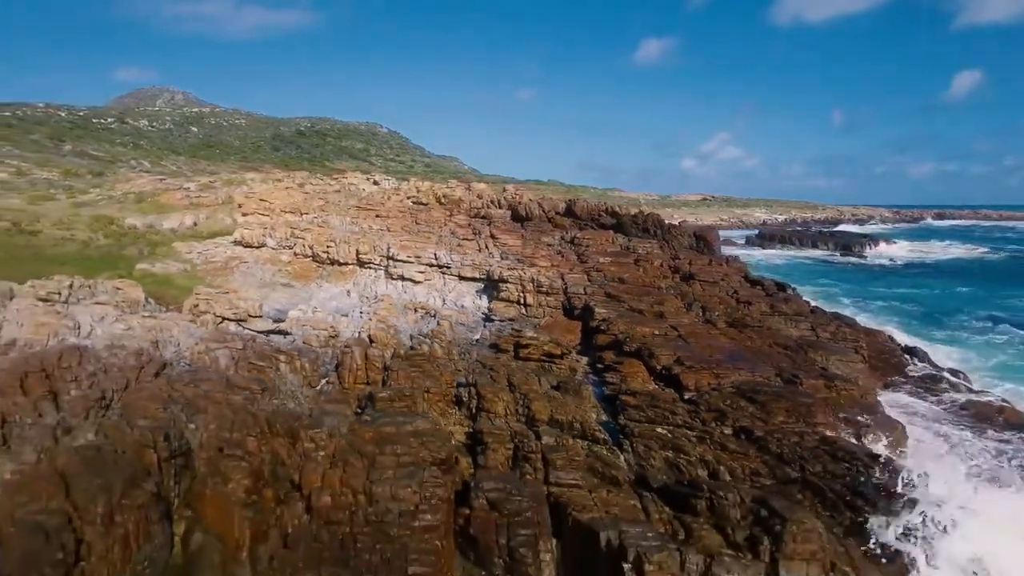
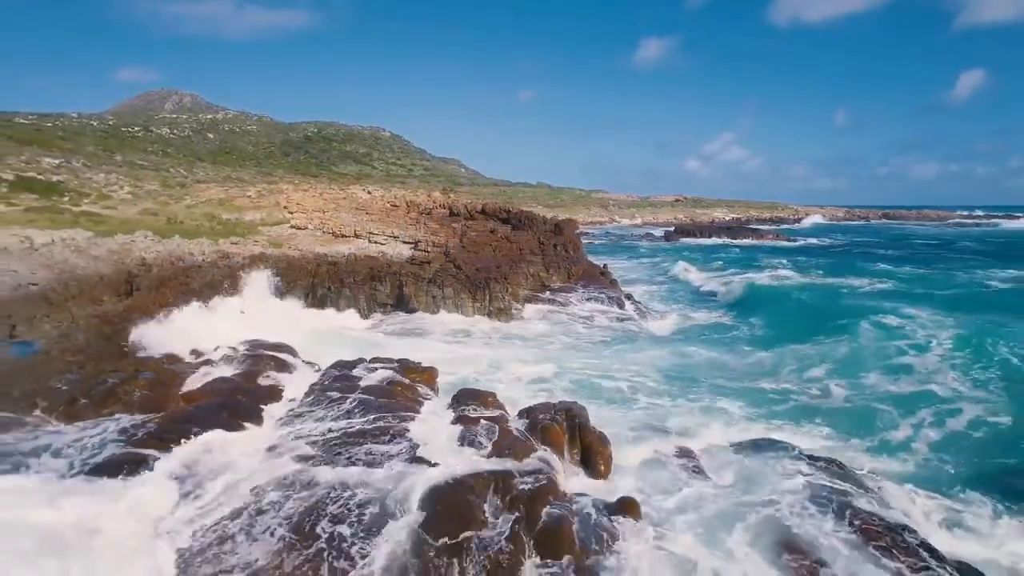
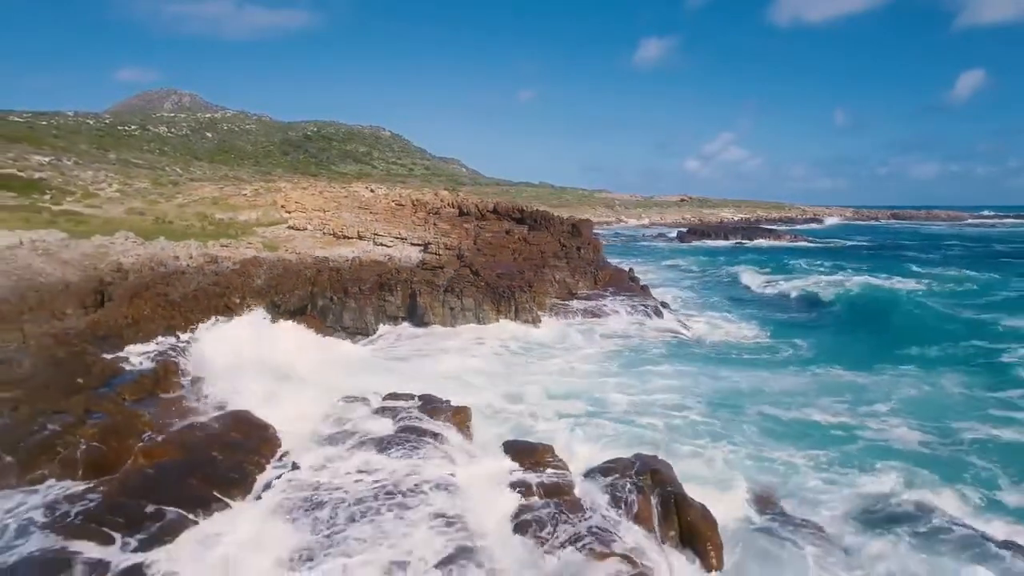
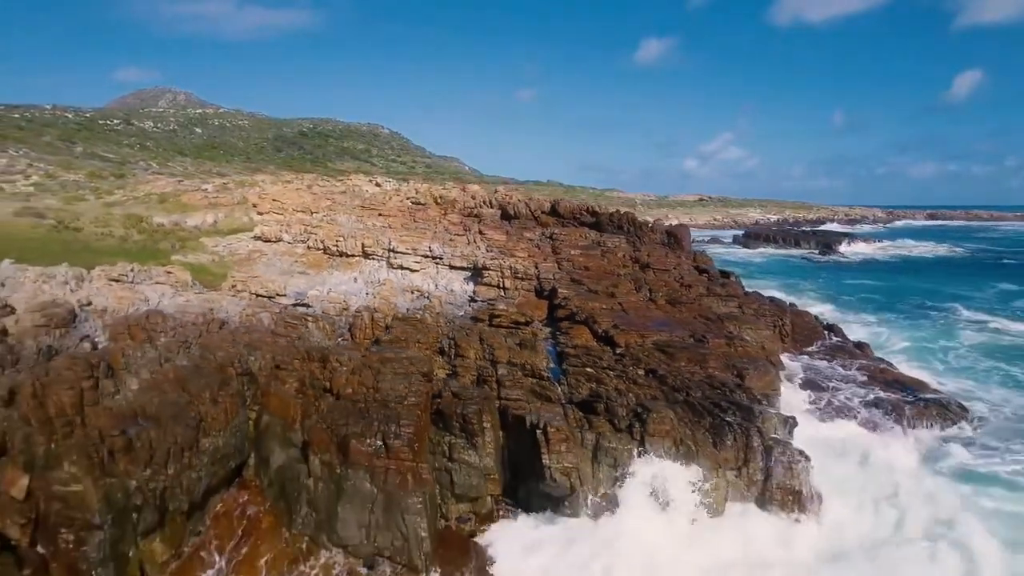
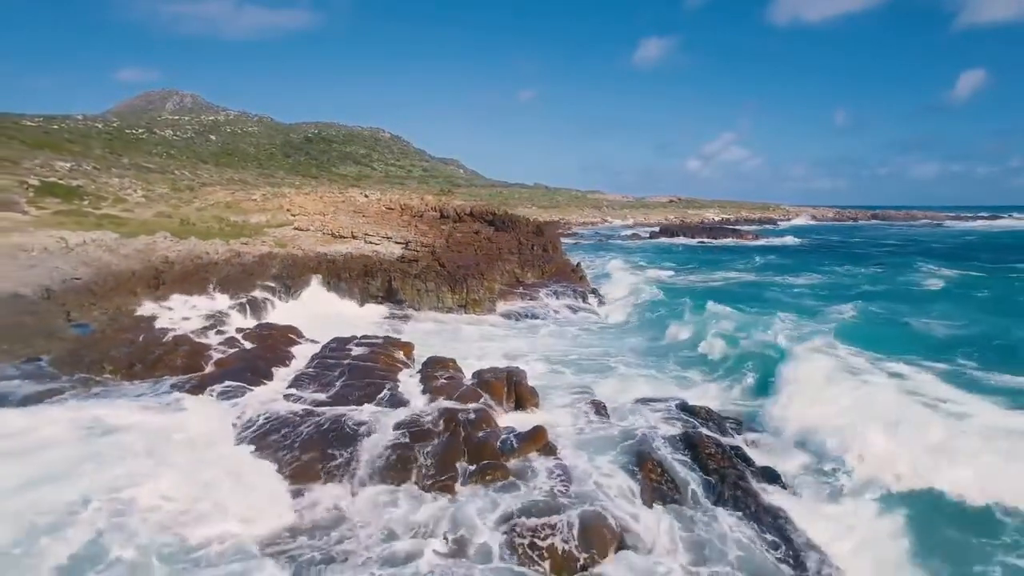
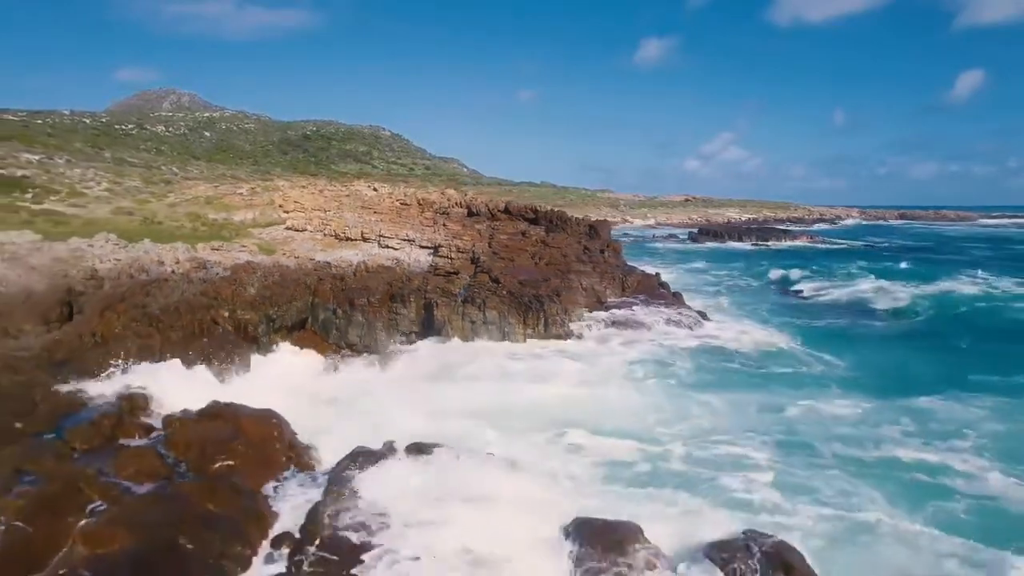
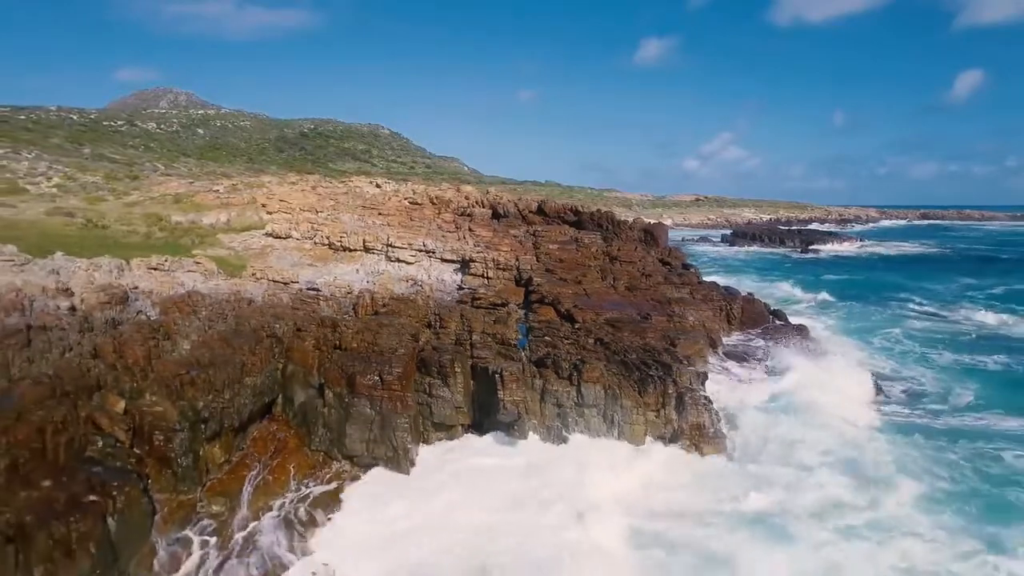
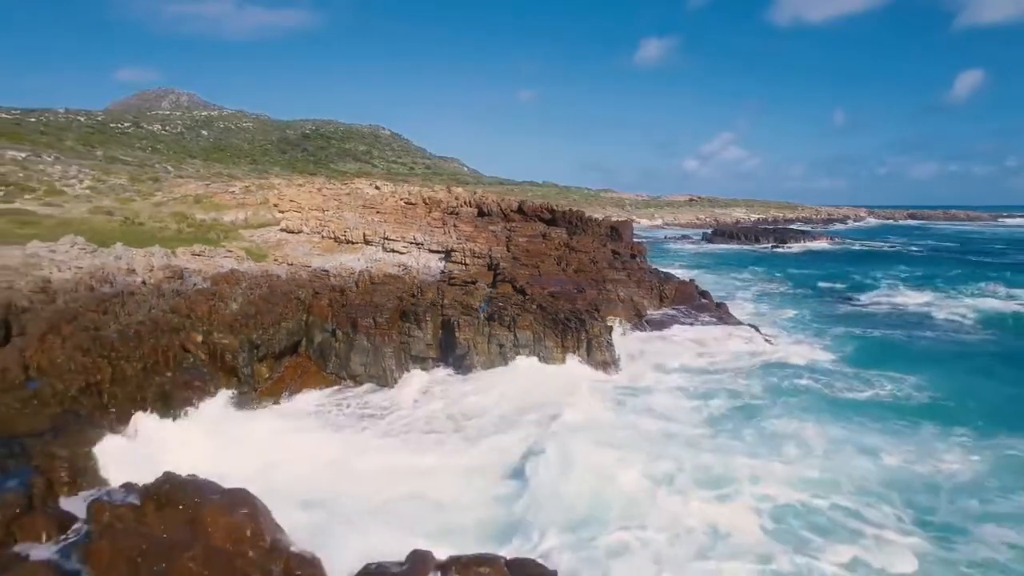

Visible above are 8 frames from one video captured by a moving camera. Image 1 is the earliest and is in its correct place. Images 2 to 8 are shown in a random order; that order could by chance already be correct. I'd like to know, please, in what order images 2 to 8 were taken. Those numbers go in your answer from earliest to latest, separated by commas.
4, 7, 8, 6, 3, 2, 5
